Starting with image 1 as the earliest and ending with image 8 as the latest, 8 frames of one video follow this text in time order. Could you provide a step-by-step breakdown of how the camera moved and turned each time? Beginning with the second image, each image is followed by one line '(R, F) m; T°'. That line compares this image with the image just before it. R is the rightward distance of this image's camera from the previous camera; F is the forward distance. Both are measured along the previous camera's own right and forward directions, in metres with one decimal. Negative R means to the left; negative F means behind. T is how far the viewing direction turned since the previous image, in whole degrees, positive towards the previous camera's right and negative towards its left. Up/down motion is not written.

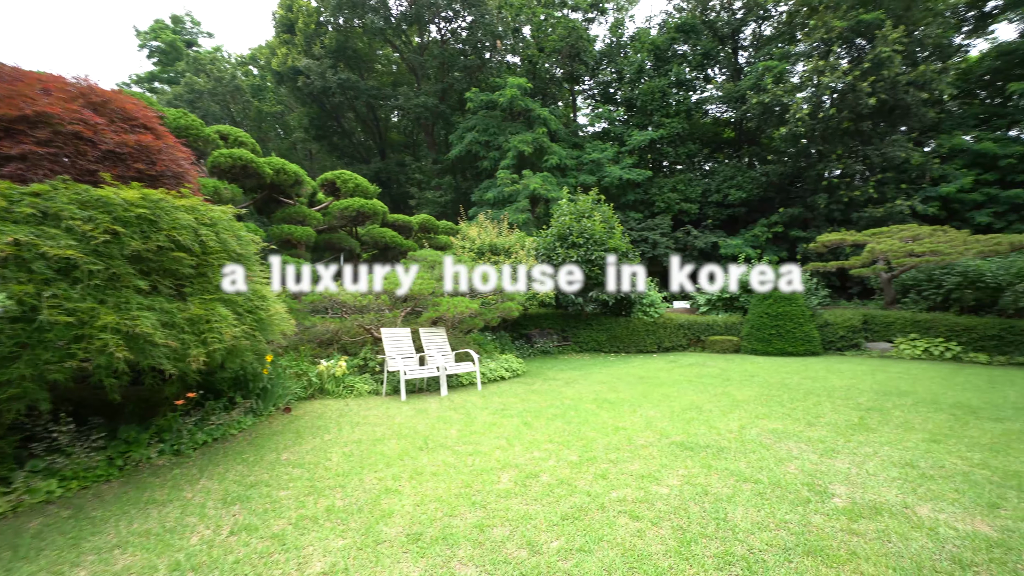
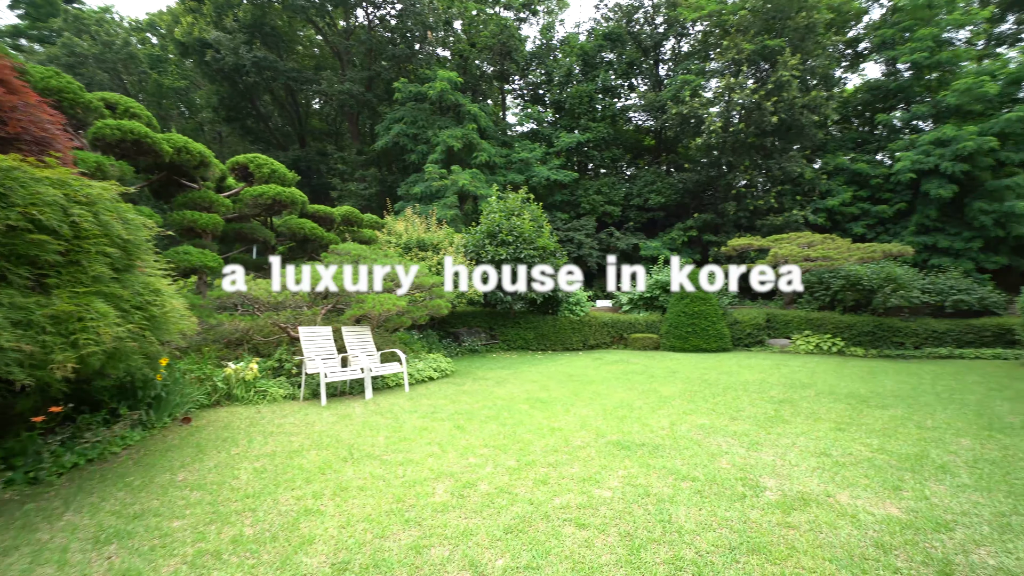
(-0.1, +0.2) m; +9°
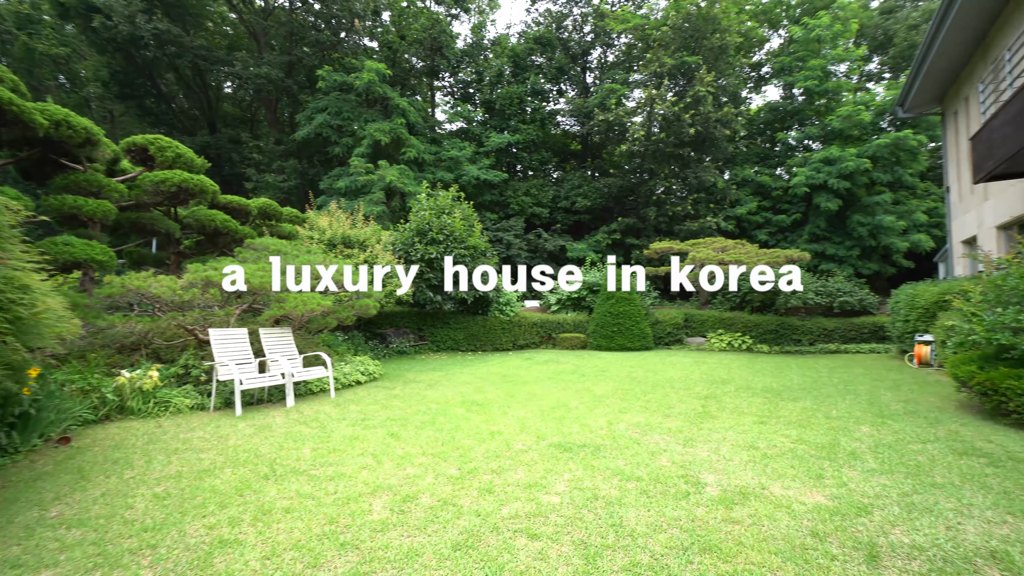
(-0.1, +0.2) m; +9°
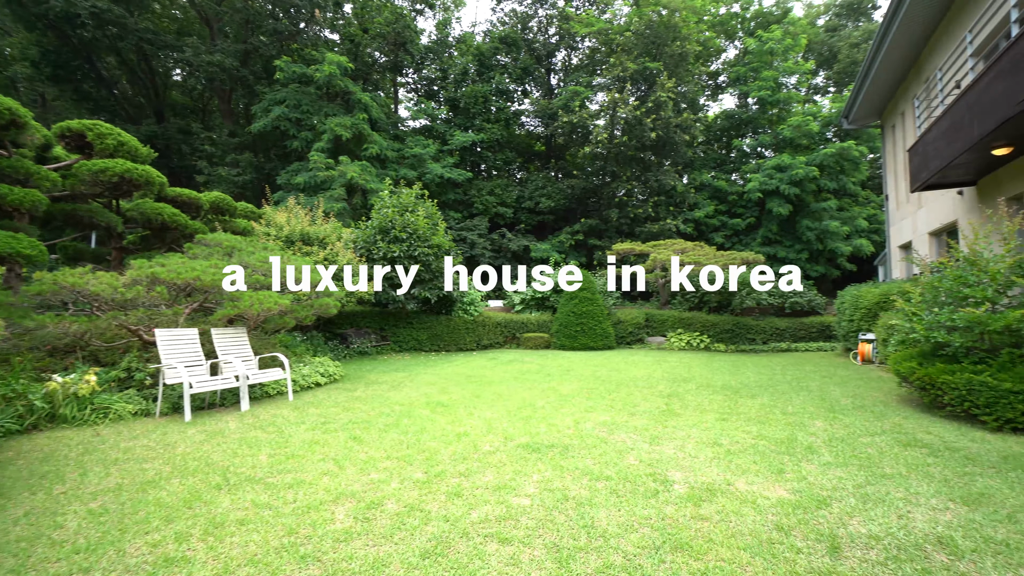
(0.0, +0.1) m; +4°
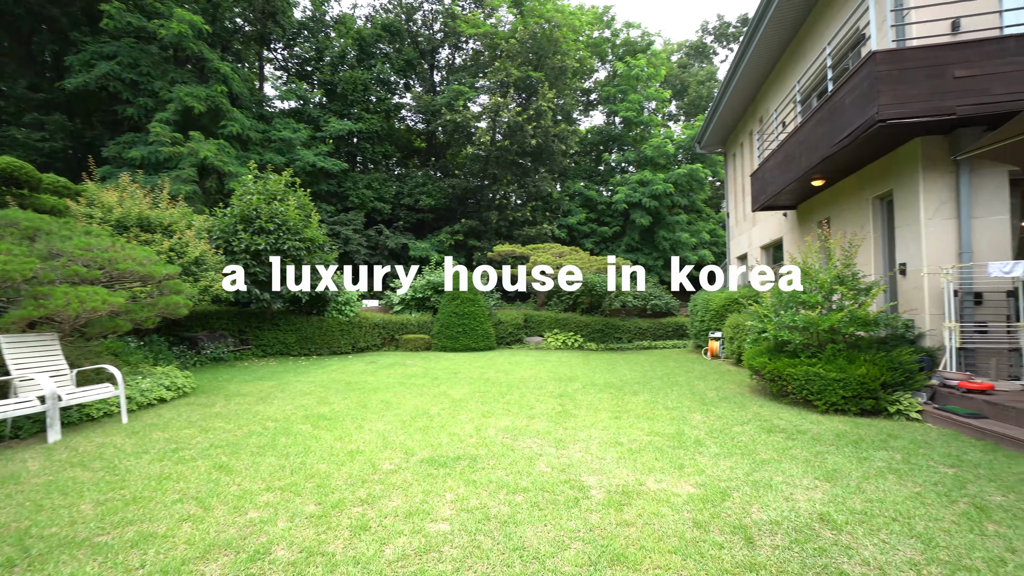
(-0.2, +0.3) m; +15°
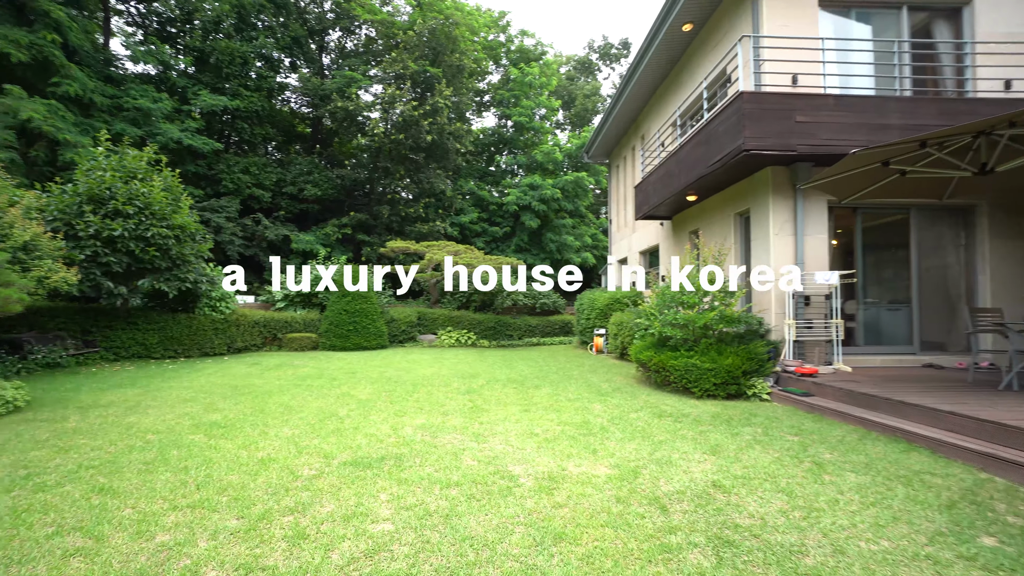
(-0.3, -0.1) m; +14°
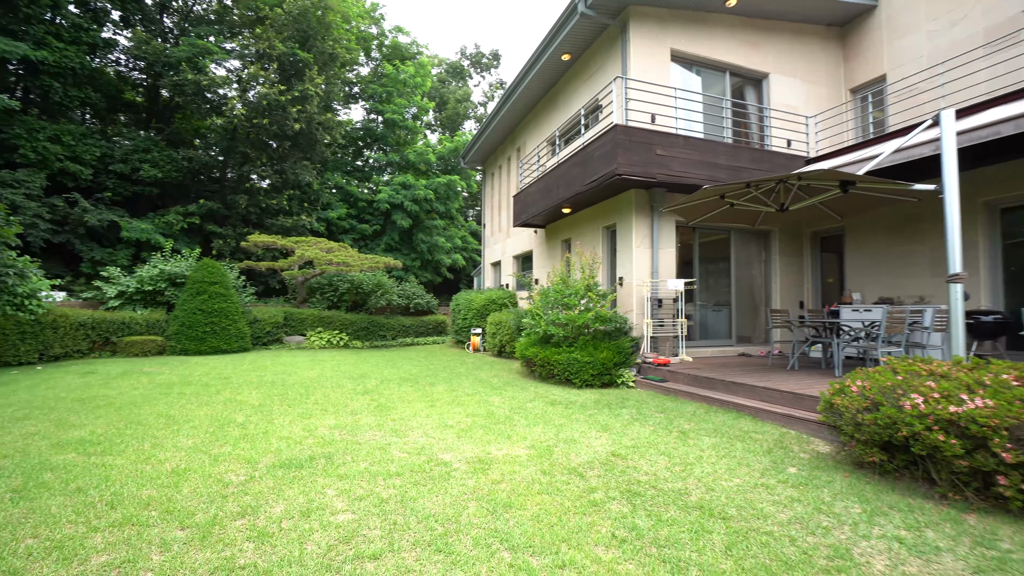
(-0.5, -0.3) m; +17°
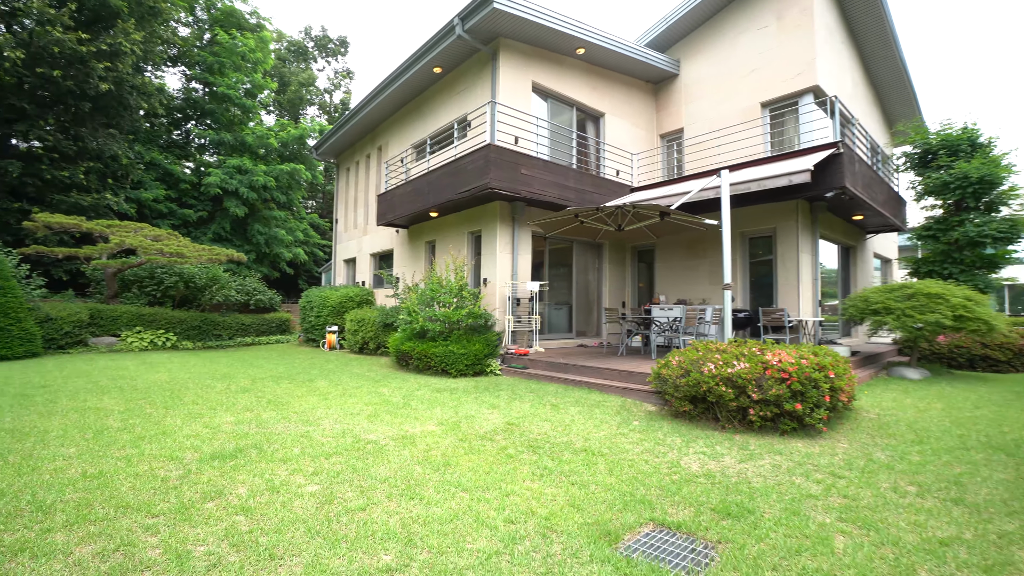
(-0.7, -0.6) m; +20°
